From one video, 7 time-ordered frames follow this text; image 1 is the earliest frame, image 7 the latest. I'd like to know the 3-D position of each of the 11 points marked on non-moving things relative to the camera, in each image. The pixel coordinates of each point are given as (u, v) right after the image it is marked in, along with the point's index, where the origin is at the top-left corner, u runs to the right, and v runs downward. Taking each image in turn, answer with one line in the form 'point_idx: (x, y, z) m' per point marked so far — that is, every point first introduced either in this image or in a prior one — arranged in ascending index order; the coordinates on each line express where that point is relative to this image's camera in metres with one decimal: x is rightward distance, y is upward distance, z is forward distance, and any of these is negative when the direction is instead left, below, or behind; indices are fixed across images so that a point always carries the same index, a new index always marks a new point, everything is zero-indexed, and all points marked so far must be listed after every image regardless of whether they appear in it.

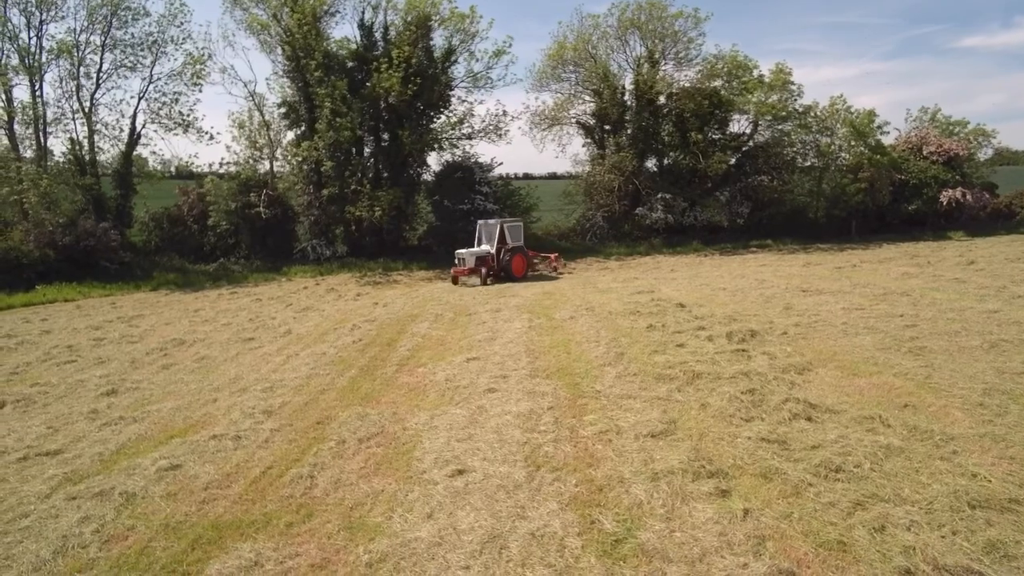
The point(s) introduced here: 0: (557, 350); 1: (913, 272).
0: (+0.7, -0.9, +8.3) m
1: (+9.2, +0.3, +13.0) m
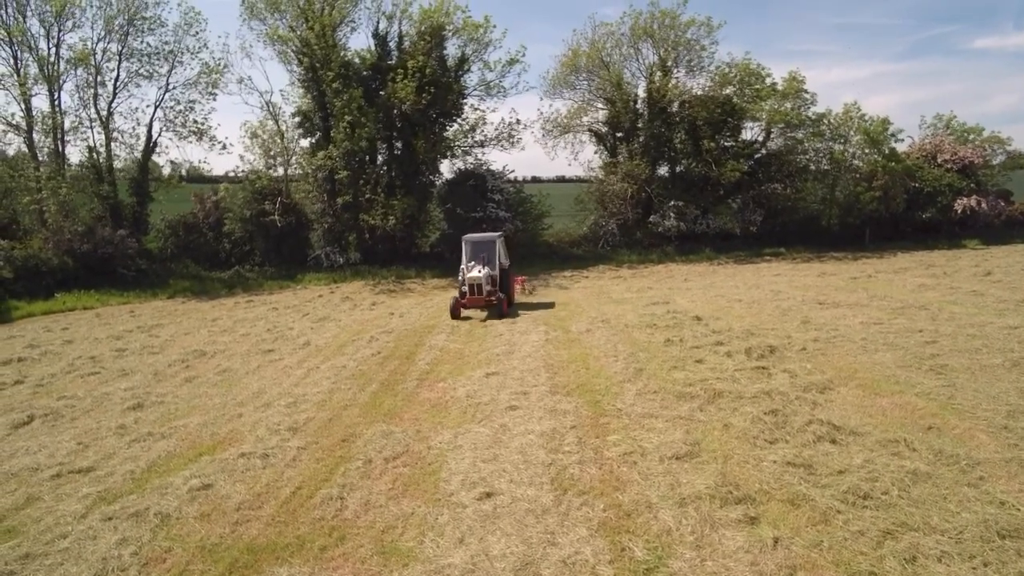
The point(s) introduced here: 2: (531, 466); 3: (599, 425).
0: (+0.9, -1.1, +8.3) m
1: (+9.6, +0.1, +12.9) m
2: (+0.2, -1.7, +5.3) m
3: (+0.9, -1.5, +6.2) m
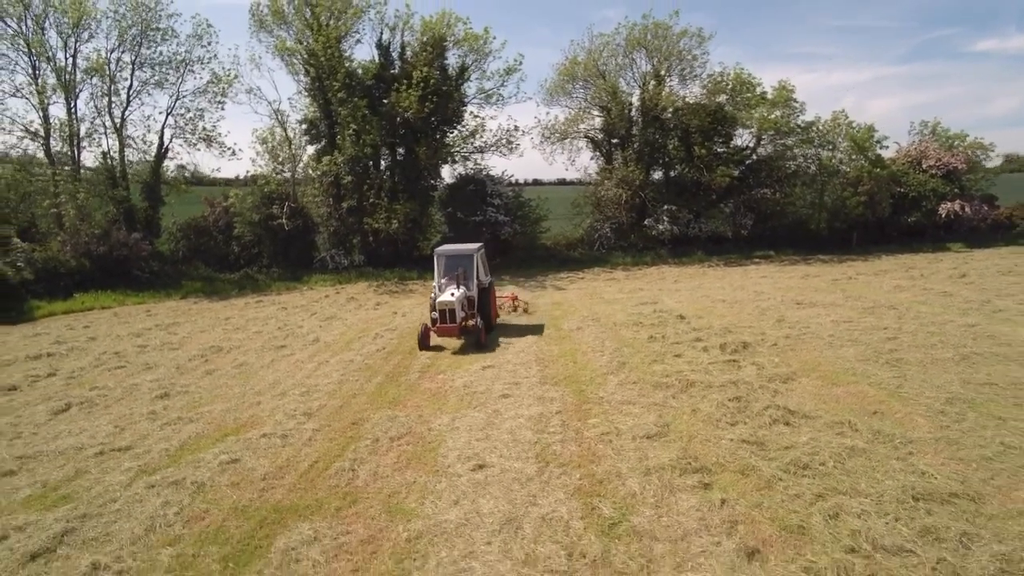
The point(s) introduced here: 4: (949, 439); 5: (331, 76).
0: (+0.8, -1.1, +9.1) m
1: (+9.5, 0.0, +13.7) m
2: (+0.1, -1.7, +6.0) m
3: (+0.8, -1.5, +6.9) m
4: (+4.5, -1.5, +5.8) m
5: (-6.4, +7.5, +20.0) m
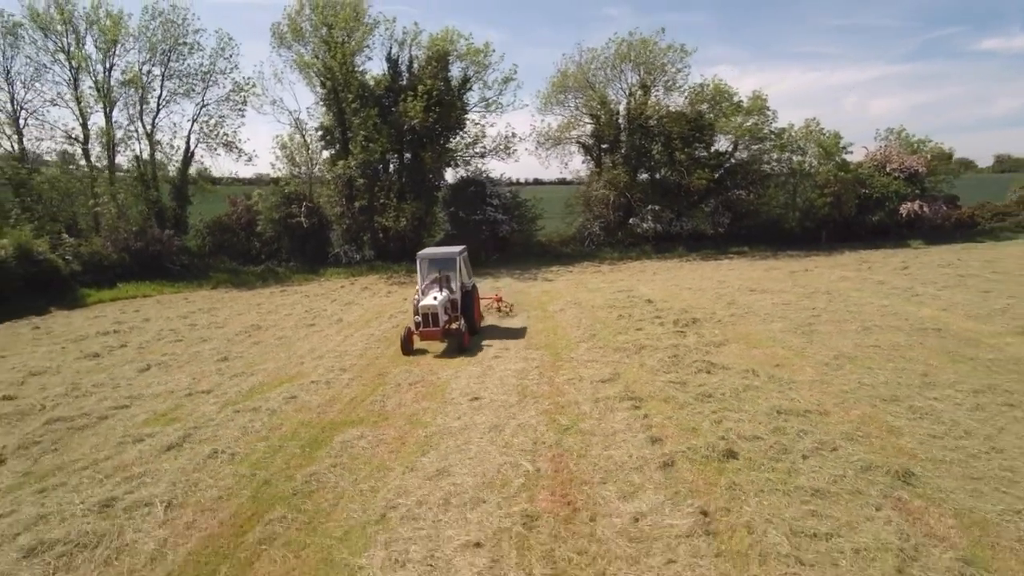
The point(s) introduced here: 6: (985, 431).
0: (+0.7, -0.9, +11.1) m
1: (+9.4, +0.3, +15.6) m
2: (-0.1, -1.4, +8.1) m
3: (+0.7, -1.2, +8.9) m
4: (+4.3, -1.2, +7.8) m
5: (-6.5, +7.8, +22.0) m
6: (+5.0, -1.5, +6.0) m
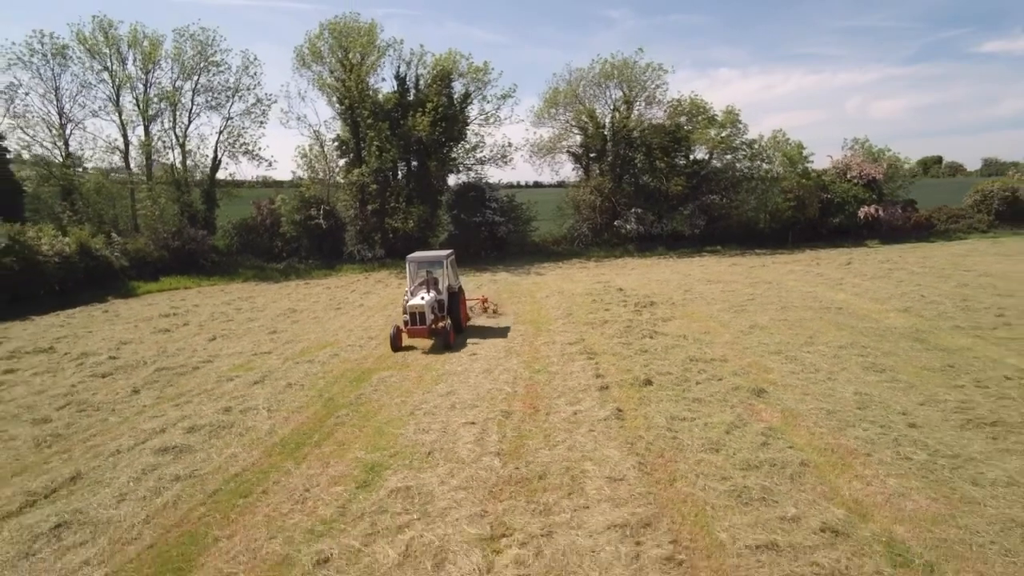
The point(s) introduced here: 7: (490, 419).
0: (+0.5, -0.6, +13.6) m
1: (+9.2, +0.6, +18.2) m
2: (-0.3, -1.1, +10.6) m
3: (+0.5, -0.9, +11.5) m
4: (+4.1, -0.9, +10.3) m
5: (-6.7, +8.0, +24.6) m
6: (+4.8, -1.2, +8.6) m
7: (-0.3, -1.6, +7.0) m
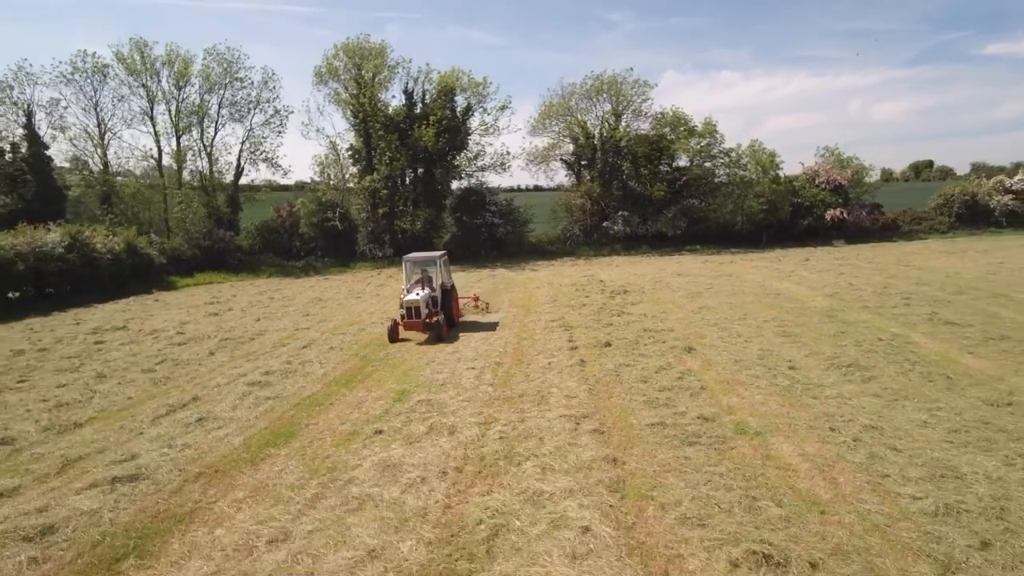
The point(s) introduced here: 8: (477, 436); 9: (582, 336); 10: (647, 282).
0: (+0.3, -0.3, +16.2) m
1: (+9.0, +0.8, +20.7) m
2: (-0.4, -0.8, +13.1) m
3: (+0.3, -0.6, +14.0) m
4: (+3.9, -0.6, +12.8) m
5: (-6.8, +8.2, +27.2) m
6: (+4.7, -0.9, +11.1) m
7: (-0.4, -1.3, +9.5) m
8: (-0.4, -1.7, +6.6) m
9: (+1.4, -1.0, +11.5) m
10: (+4.2, +0.2, +17.8) m
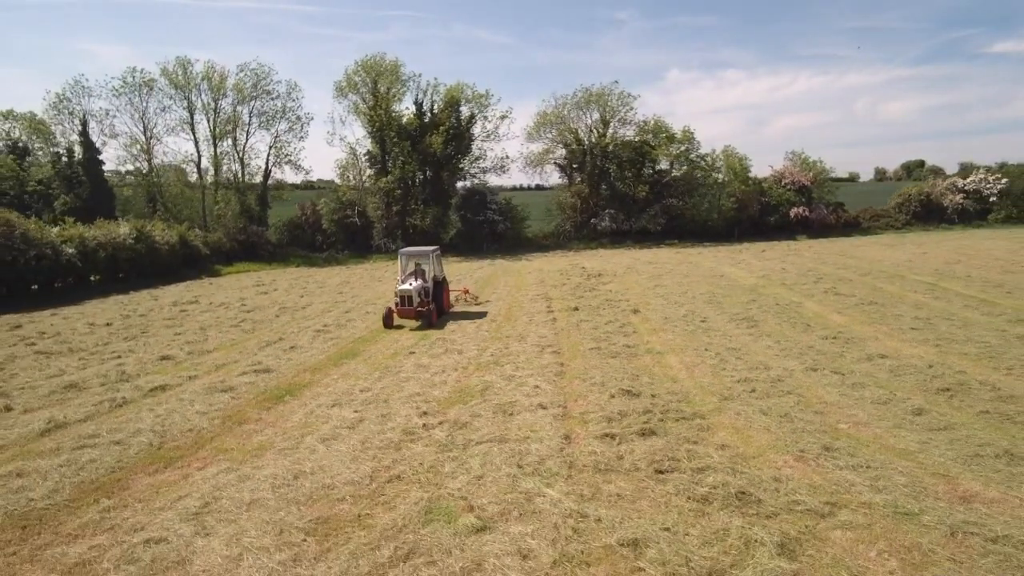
0: (+0.2, +0.3, +19.7) m
1: (+8.9, +1.4, +24.2) m
2: (-0.6, -0.2, +16.7) m
3: (+0.1, -0.1, +17.6) m
4: (+3.8, -0.1, +16.4) m
5: (-6.9, +8.8, +30.8) m
6: (+4.5, -0.4, +14.6) m
7: (-0.6, -0.8, +13.1) m
8: (-0.6, -1.2, +10.2) m
9: (+1.2, -0.4, +15.0) m
10: (+4.0, +0.8, +21.3) m
